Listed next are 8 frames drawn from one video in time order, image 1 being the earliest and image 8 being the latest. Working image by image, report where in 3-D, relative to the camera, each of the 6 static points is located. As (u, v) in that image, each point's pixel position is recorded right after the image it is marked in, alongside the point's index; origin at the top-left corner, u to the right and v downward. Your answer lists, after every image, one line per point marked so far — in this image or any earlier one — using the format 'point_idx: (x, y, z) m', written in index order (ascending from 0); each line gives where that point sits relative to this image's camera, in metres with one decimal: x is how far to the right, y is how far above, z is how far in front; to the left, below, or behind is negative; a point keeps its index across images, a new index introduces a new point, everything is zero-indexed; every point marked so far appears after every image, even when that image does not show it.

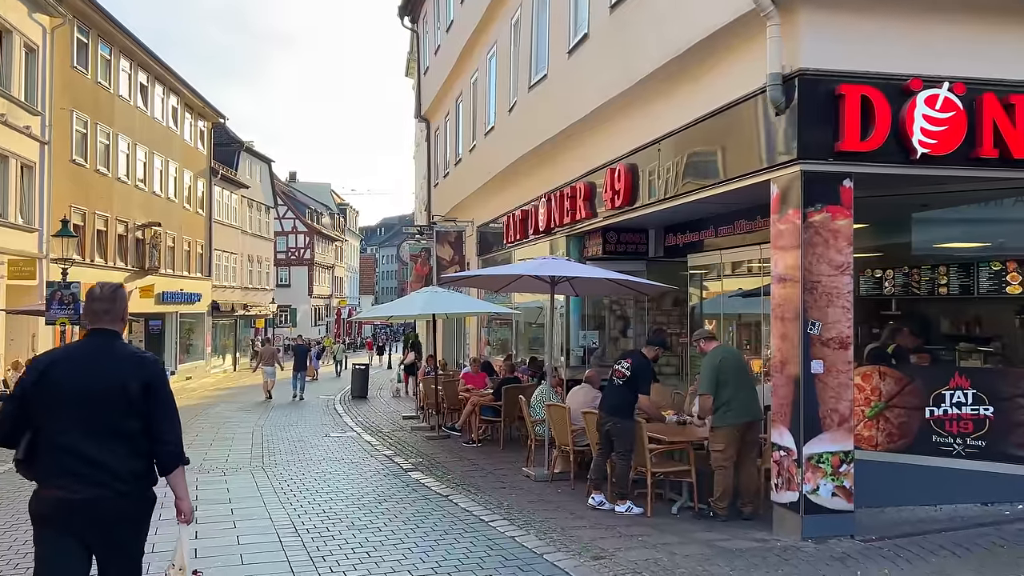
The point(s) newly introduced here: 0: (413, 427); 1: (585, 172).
0: (-1.9, -2.7, +16.0) m
1: (+1.1, +1.7, +11.9) m
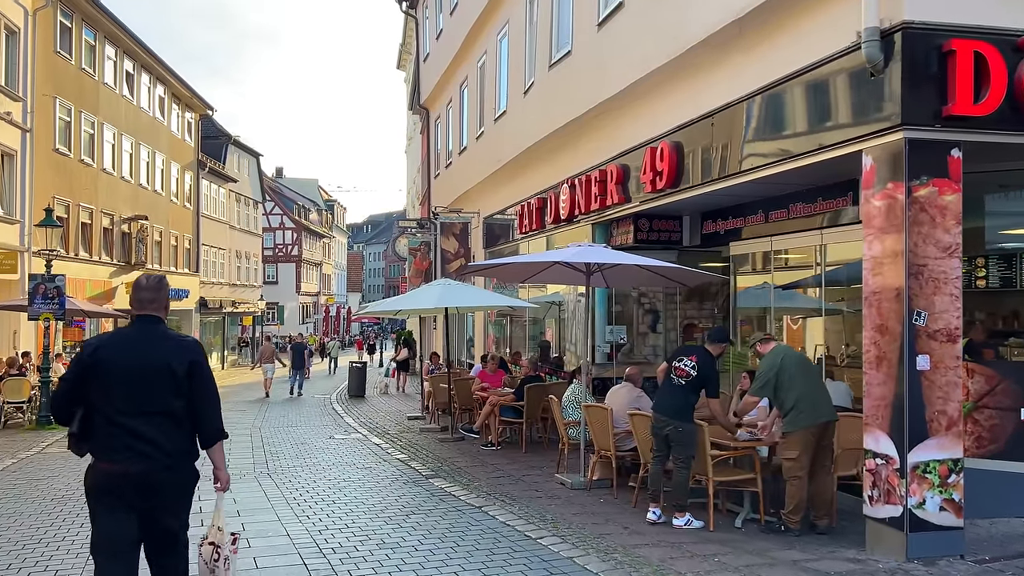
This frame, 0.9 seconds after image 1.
0: (-1.7, -2.6, +15.1) m
1: (+1.4, +1.8, +11.1) m
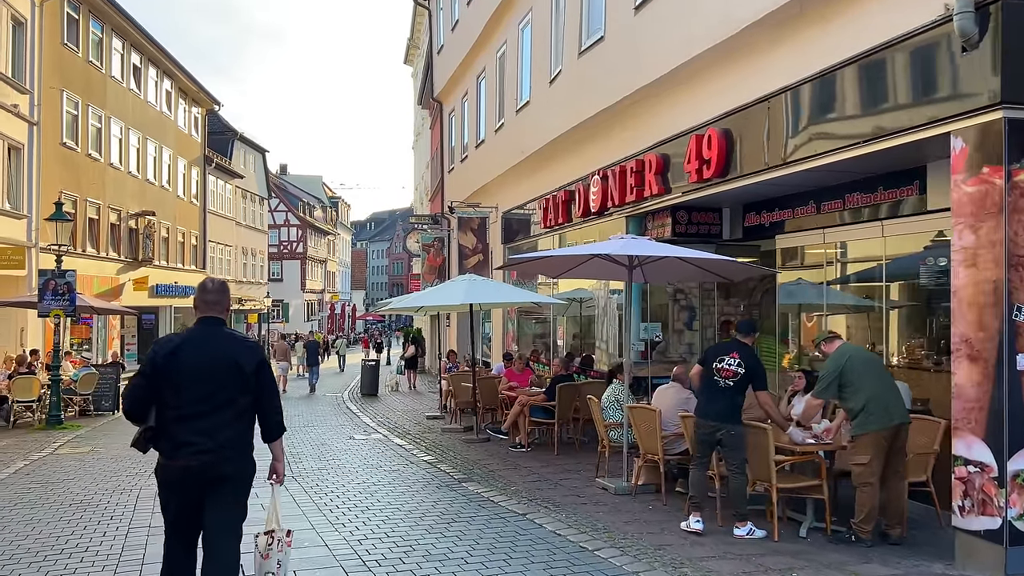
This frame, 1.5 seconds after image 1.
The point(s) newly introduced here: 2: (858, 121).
0: (-1.2, -2.5, +14.6) m
1: (+1.9, +1.9, +10.6) m
2: (+2.9, +1.4, +6.8) m
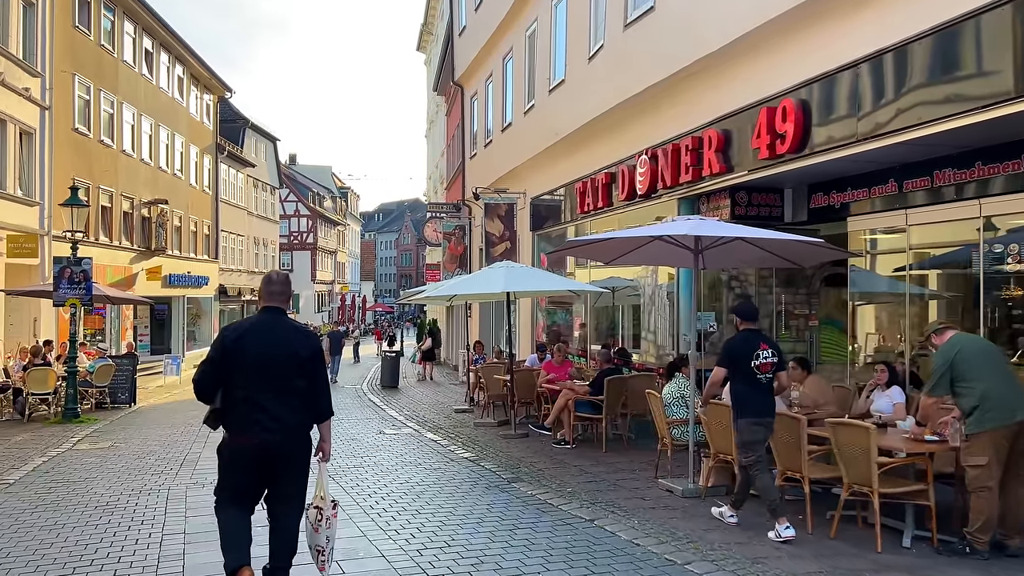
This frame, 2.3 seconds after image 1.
0: (-0.6, -2.3, +14.0) m
1: (+2.4, +2.1, +9.9) m
2: (+3.5, +1.5, +6.1) m
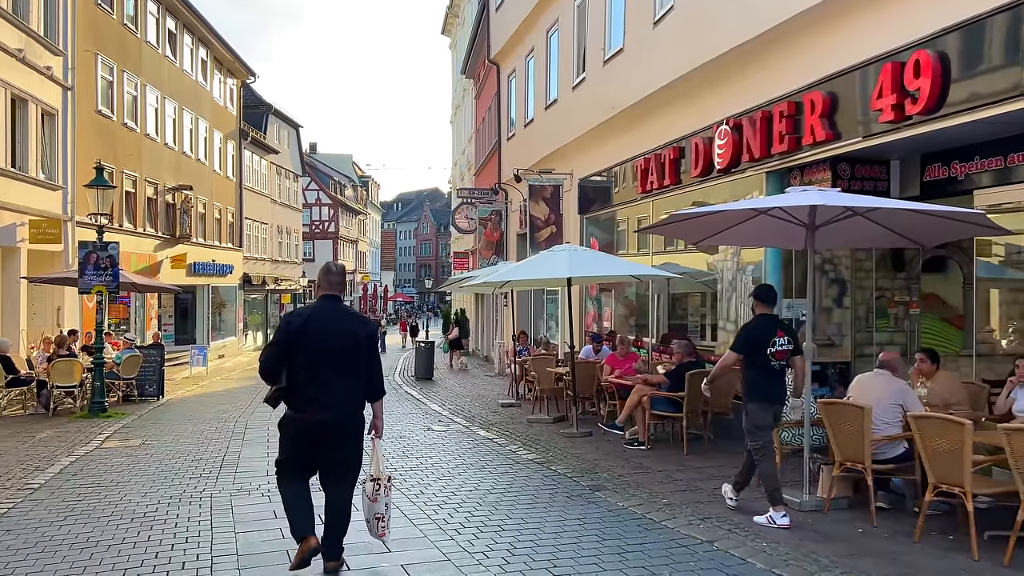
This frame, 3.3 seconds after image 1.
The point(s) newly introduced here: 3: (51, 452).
0: (+0.3, -2.1, +13.0) m
1: (+3.3, +2.2, +8.8) m
2: (+4.2, +1.7, +5.0) m
3: (-5.8, -2.1, +10.1) m
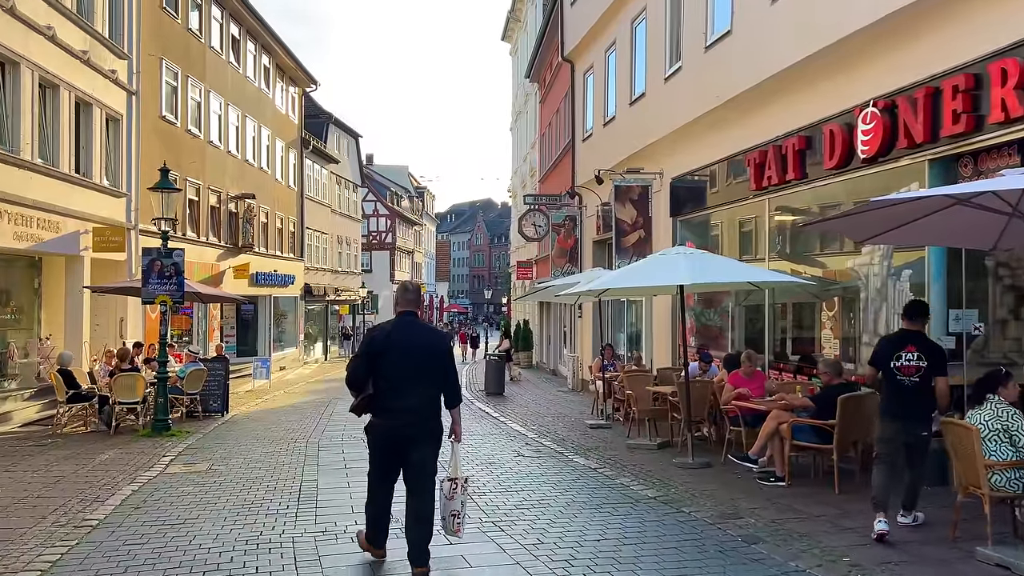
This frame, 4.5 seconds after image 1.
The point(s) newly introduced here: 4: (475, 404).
0: (+1.7, -2.2, +11.7) m
1: (+4.4, +2.2, +7.4) m
2: (+5.1, +1.6, +3.5) m
3: (-4.6, -2.2, +9.2) m
4: (-0.9, -2.7, +19.1) m
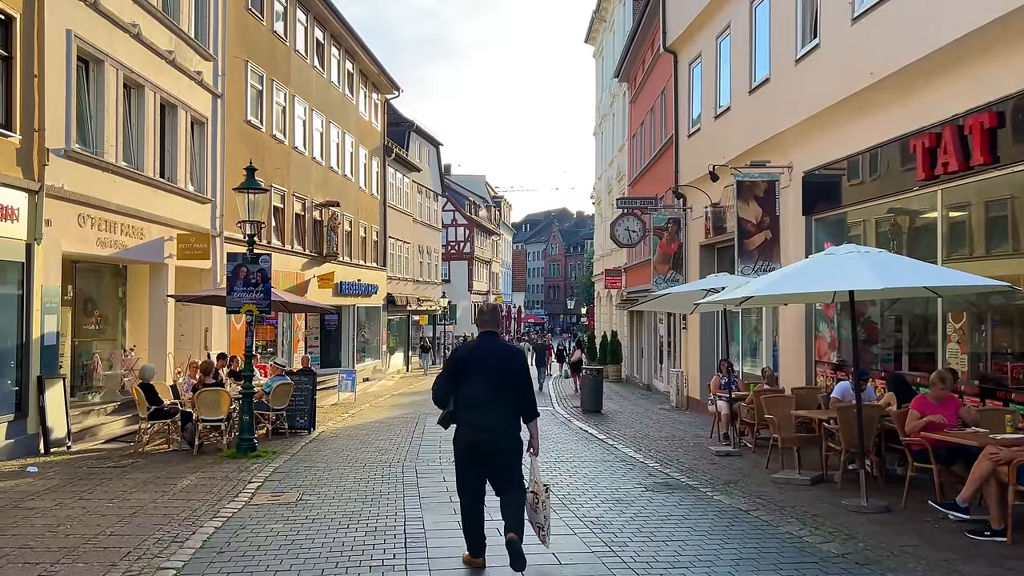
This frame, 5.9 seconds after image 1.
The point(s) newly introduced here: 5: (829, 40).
0: (+3.2, -2.3, +10.0) m
1: (+5.5, +2.1, +5.6) m
2: (+5.9, +1.7, +1.6) m
3: (-3.2, -2.2, +8.1) m
4: (+1.3, -2.9, +17.6) m
5: (+4.8, +3.7, +12.1) m
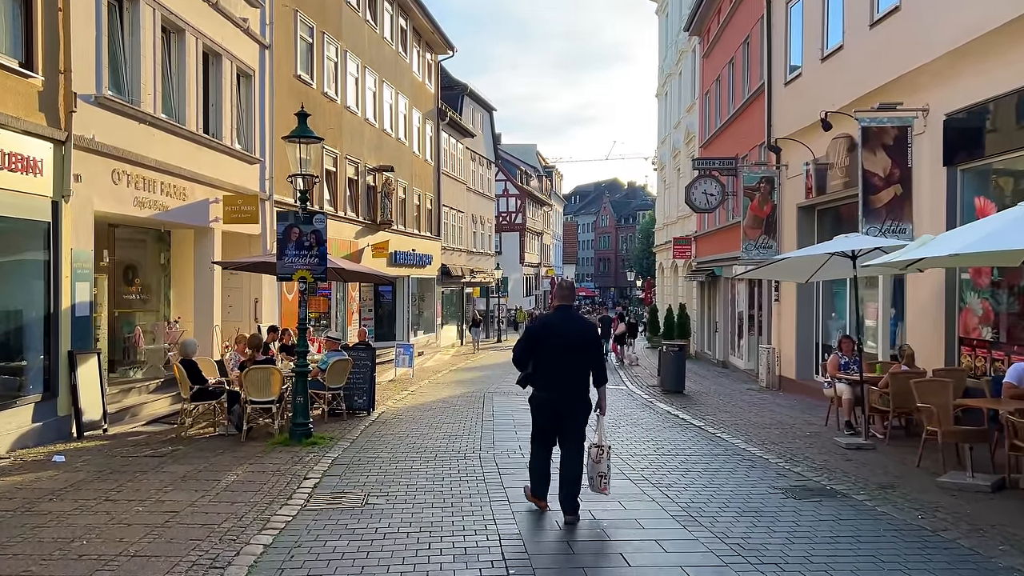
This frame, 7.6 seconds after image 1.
0: (+4.3, -1.9, +8.2) m
1: (+6.3, +2.4, +3.4) m
2: (+6.4, +1.8, -0.5) m
3: (-2.3, -1.9, +6.6) m
4: (+2.8, -2.3, +15.9) m
5: (+5.9, +4.2, +9.9) m
